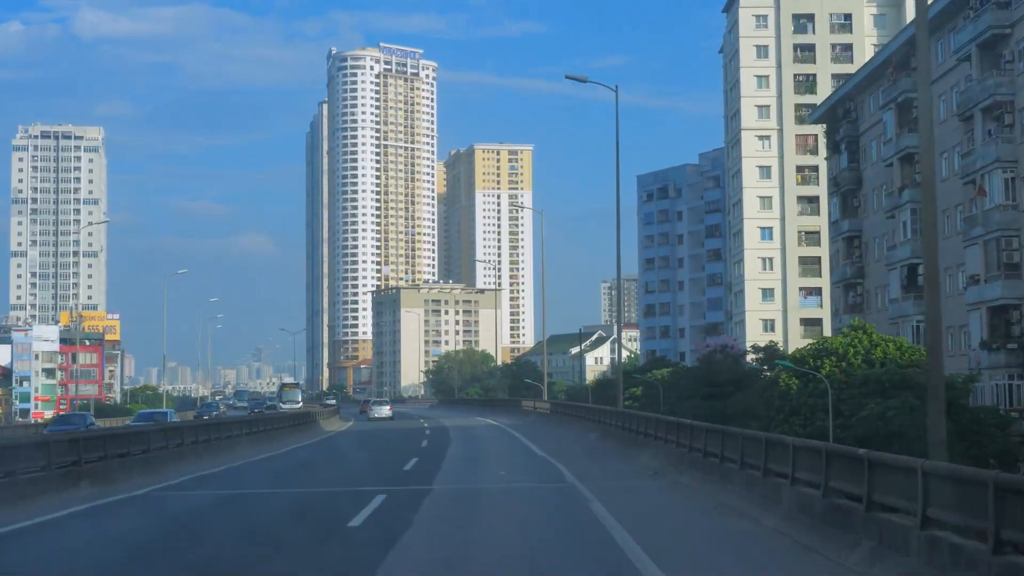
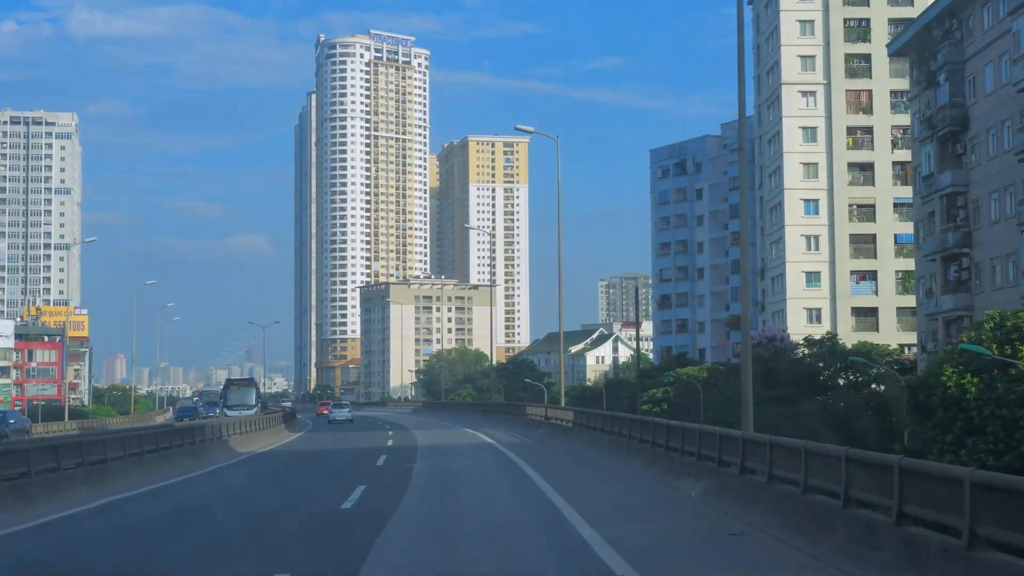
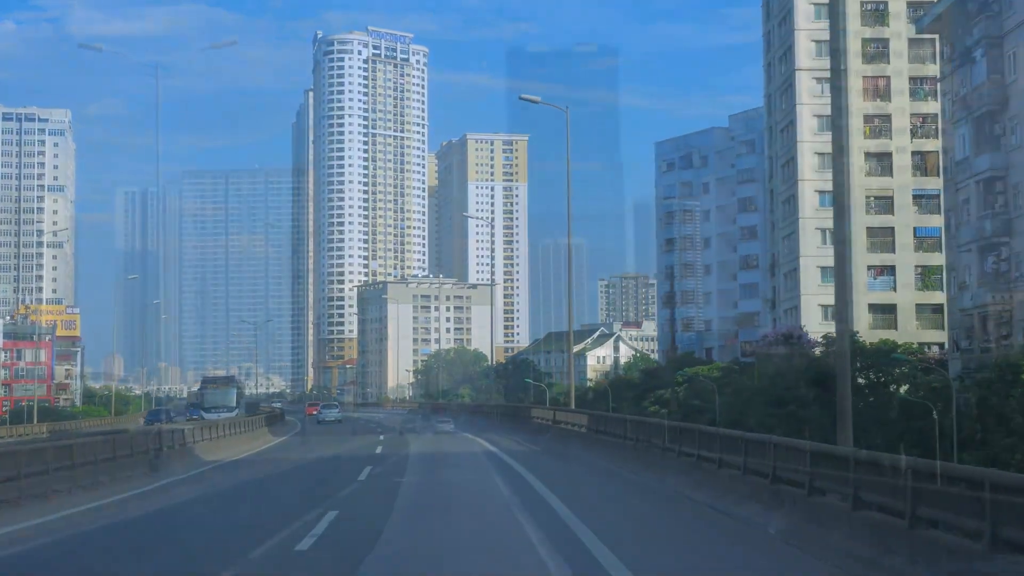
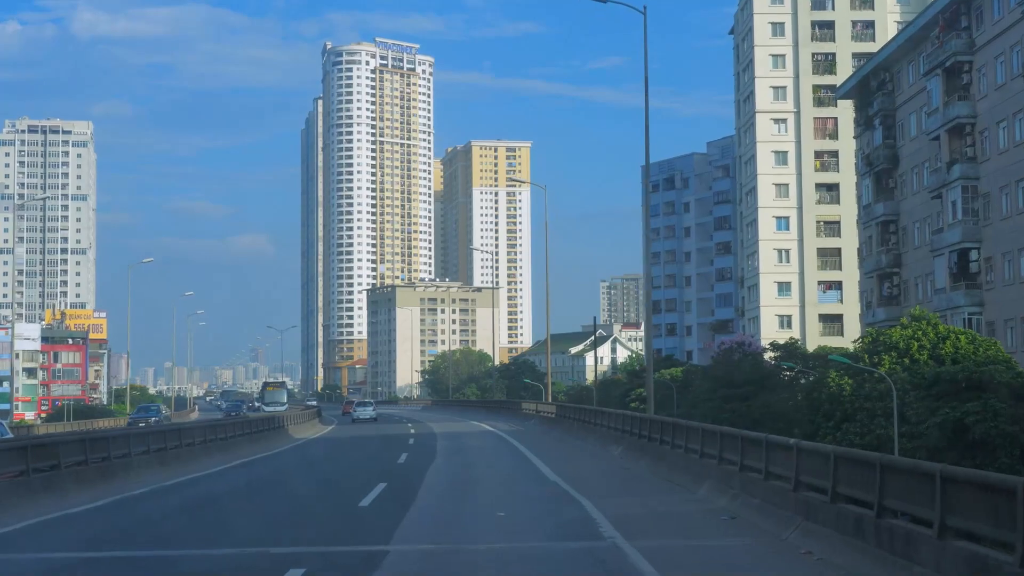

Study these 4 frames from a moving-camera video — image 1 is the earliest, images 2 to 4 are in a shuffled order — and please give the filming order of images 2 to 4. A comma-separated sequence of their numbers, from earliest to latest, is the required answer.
4, 2, 3
